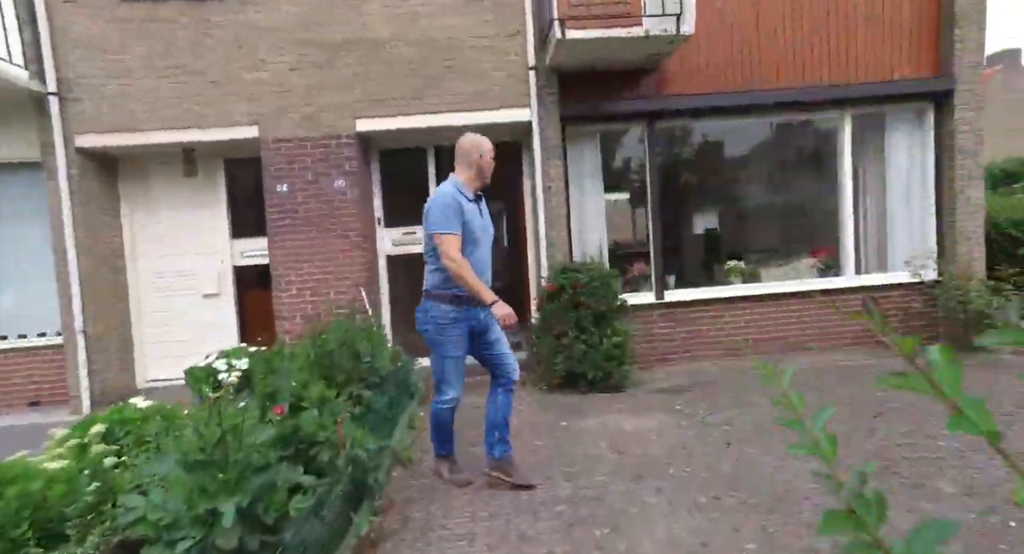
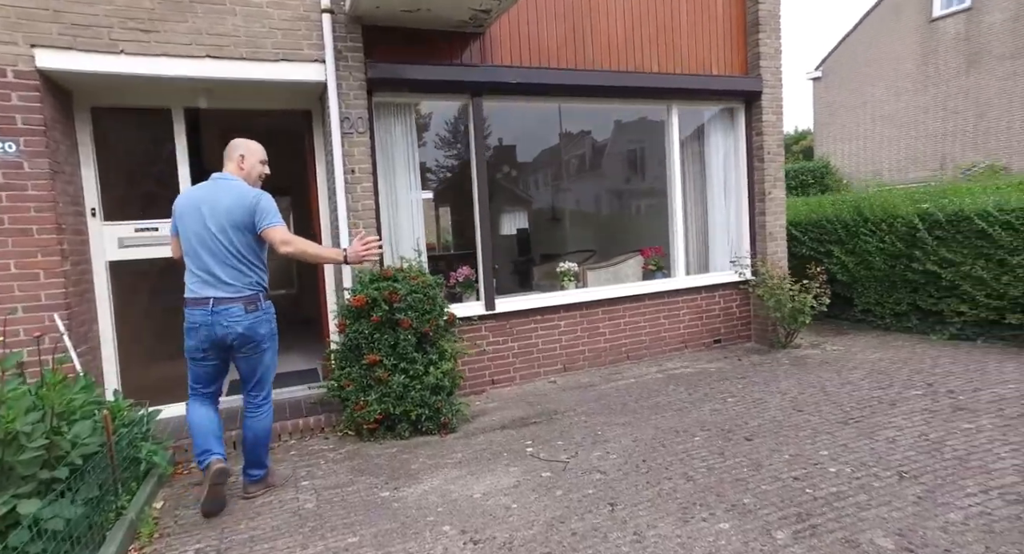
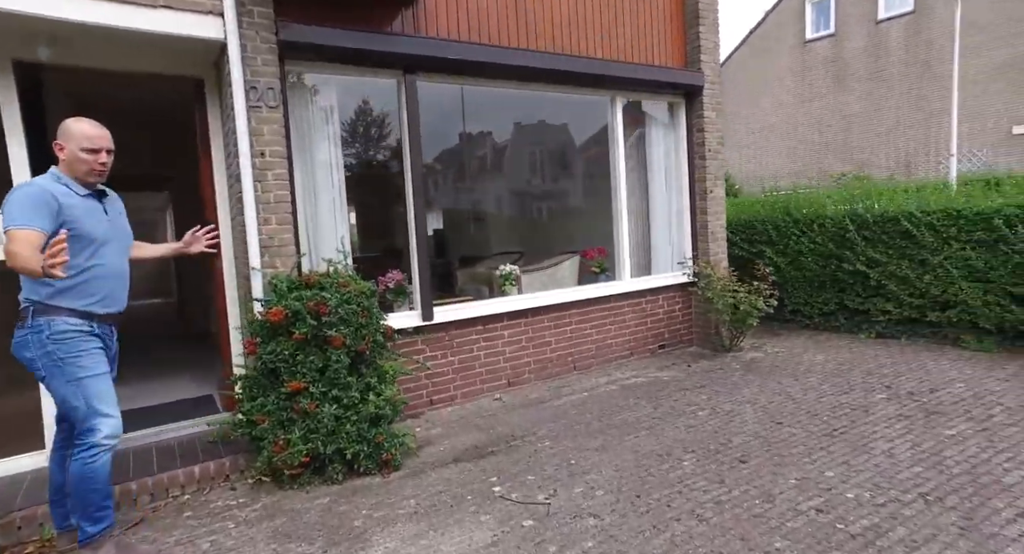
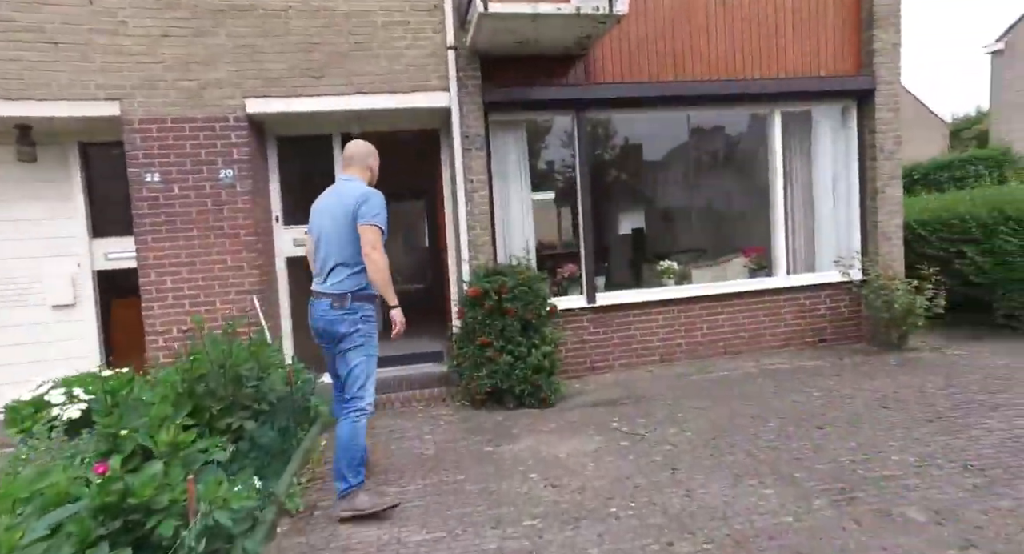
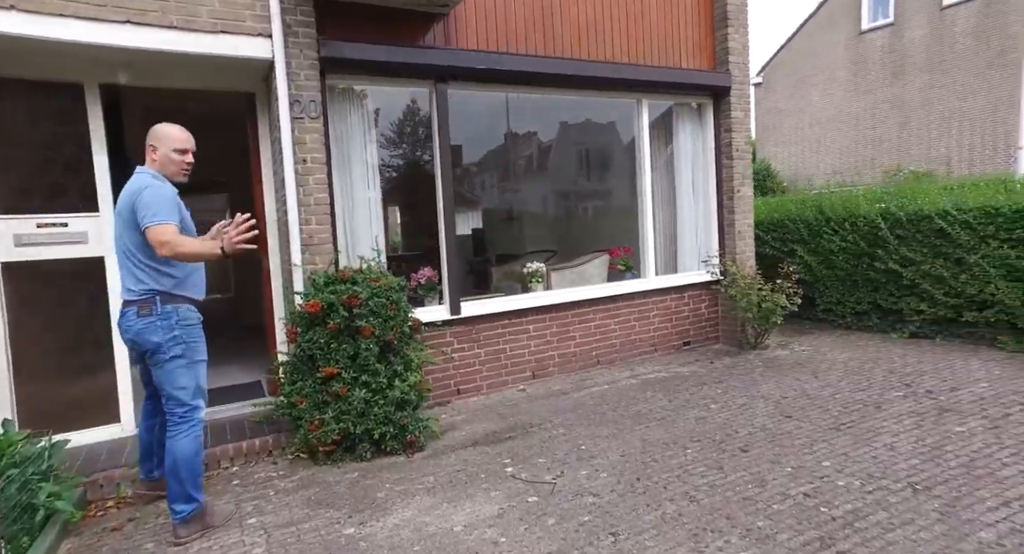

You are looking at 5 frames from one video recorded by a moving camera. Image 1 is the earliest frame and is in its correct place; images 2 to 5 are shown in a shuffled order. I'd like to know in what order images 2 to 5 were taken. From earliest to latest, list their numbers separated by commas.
4, 2, 5, 3
